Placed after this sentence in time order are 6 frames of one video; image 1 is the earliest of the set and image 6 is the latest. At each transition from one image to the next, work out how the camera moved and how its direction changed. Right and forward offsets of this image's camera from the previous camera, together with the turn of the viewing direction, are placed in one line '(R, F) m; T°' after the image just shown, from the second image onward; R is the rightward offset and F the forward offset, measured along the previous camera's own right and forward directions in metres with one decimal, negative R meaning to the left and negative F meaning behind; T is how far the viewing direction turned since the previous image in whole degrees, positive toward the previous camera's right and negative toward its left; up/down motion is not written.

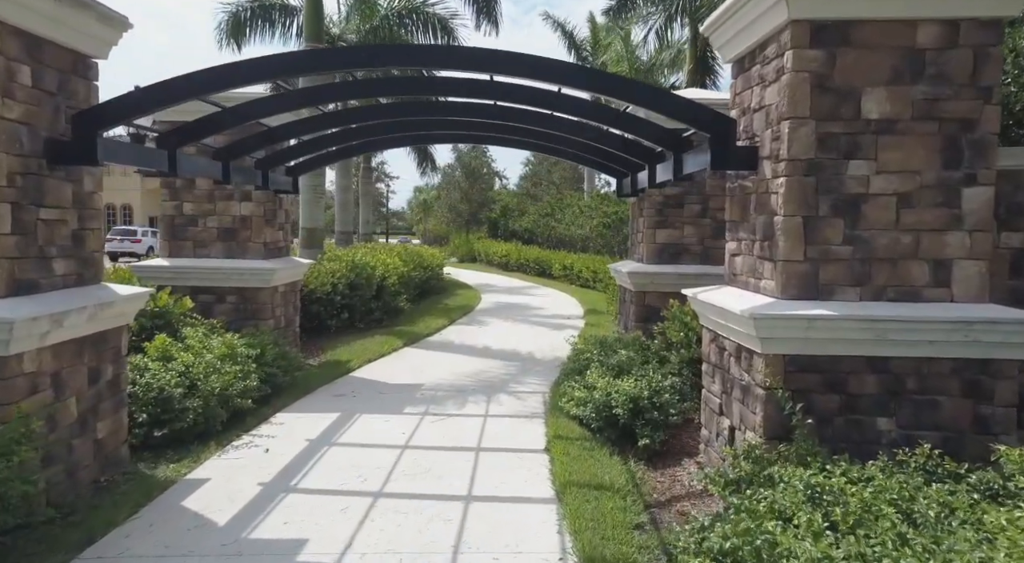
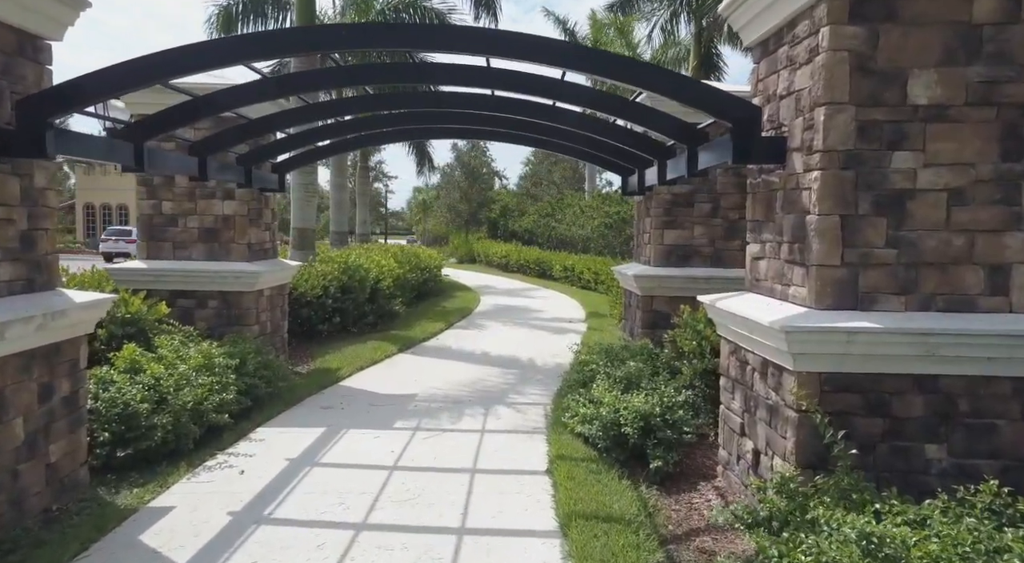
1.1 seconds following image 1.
(0.0, +0.4) m; 0°
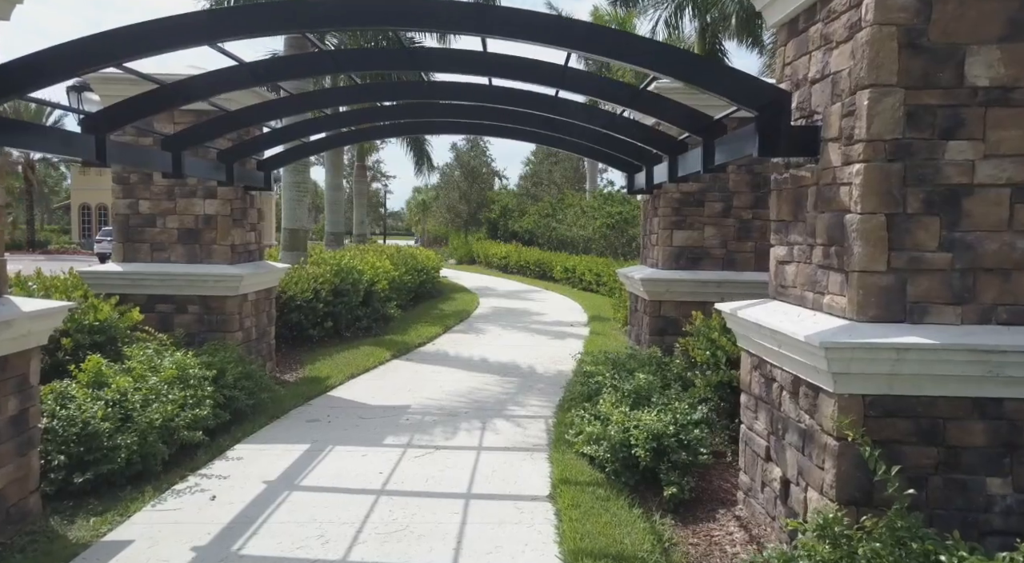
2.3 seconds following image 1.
(0.0, +0.4) m; 0°
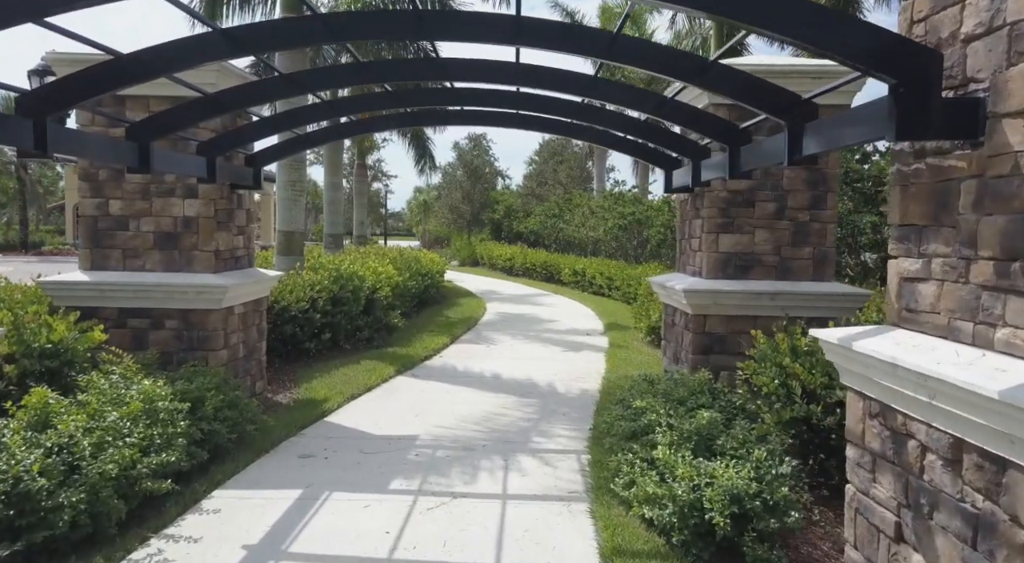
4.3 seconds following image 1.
(-0.2, +0.8) m; 0°
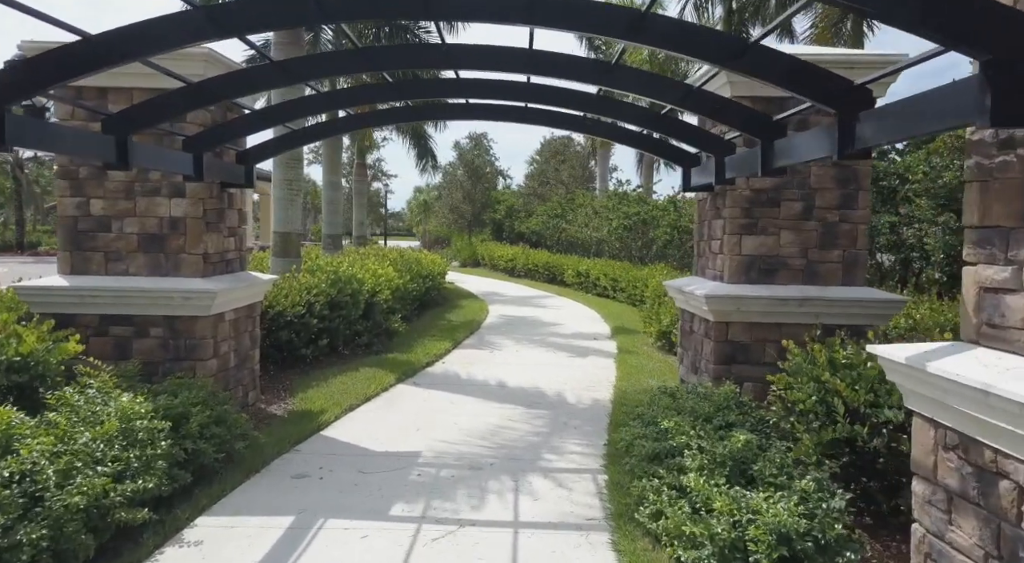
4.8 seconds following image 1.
(-0.1, +0.4) m; 0°
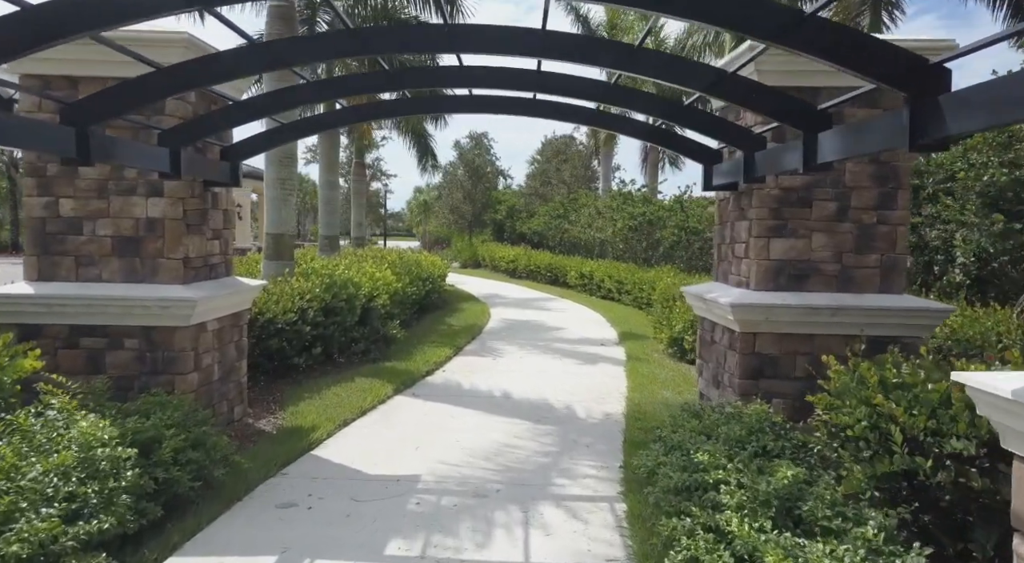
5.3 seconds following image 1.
(-0.1, +0.4) m; 0°
